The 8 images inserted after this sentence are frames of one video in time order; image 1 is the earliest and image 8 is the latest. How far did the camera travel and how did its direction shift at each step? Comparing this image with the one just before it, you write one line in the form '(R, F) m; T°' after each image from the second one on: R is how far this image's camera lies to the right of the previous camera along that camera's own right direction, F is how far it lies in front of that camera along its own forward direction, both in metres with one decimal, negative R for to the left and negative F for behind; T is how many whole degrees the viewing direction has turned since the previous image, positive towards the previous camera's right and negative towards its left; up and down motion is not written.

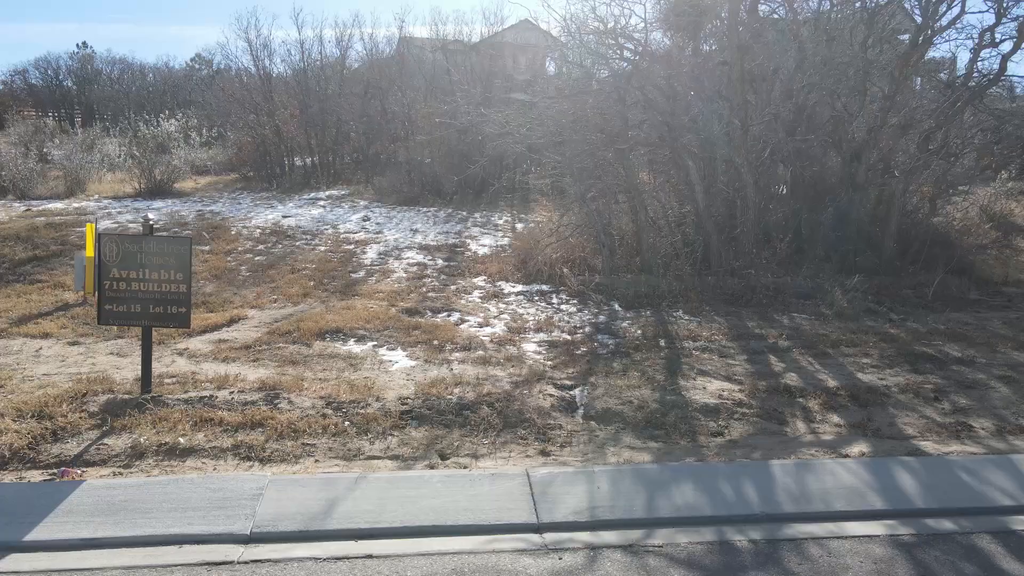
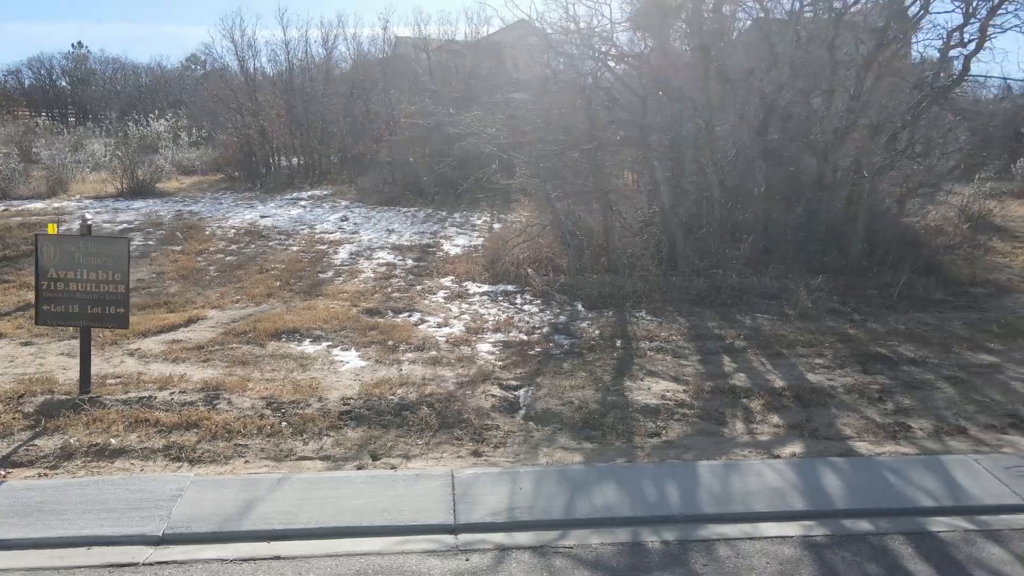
(+0.5, 0.0) m; 0°
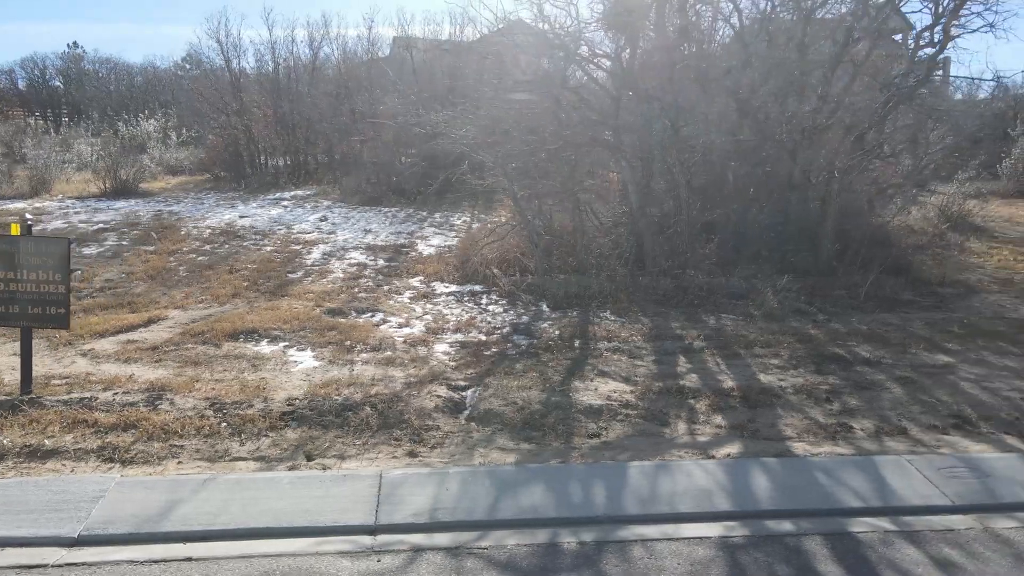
(+0.5, 0.0) m; 0°
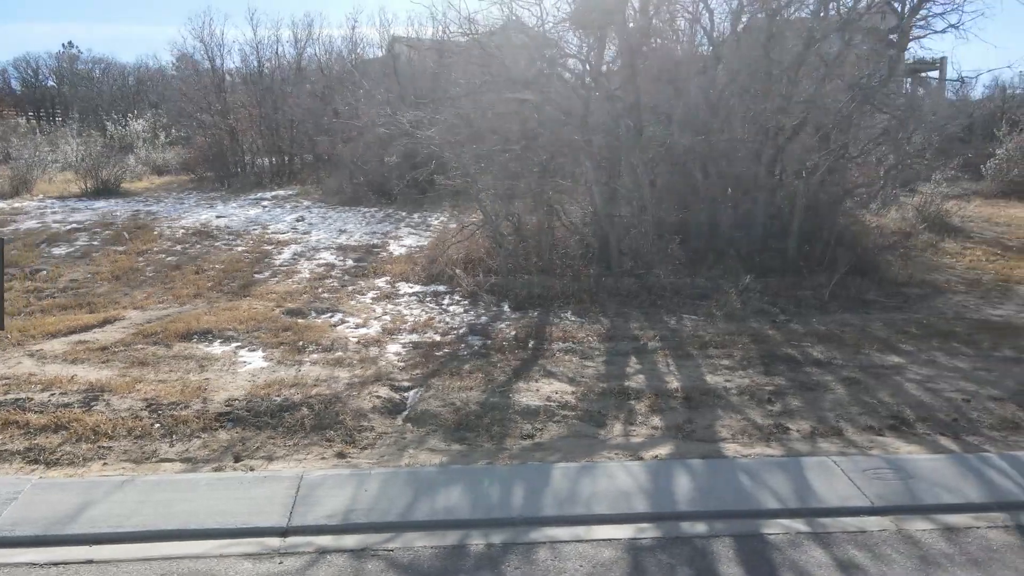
(+0.5, 0.0) m; 0°
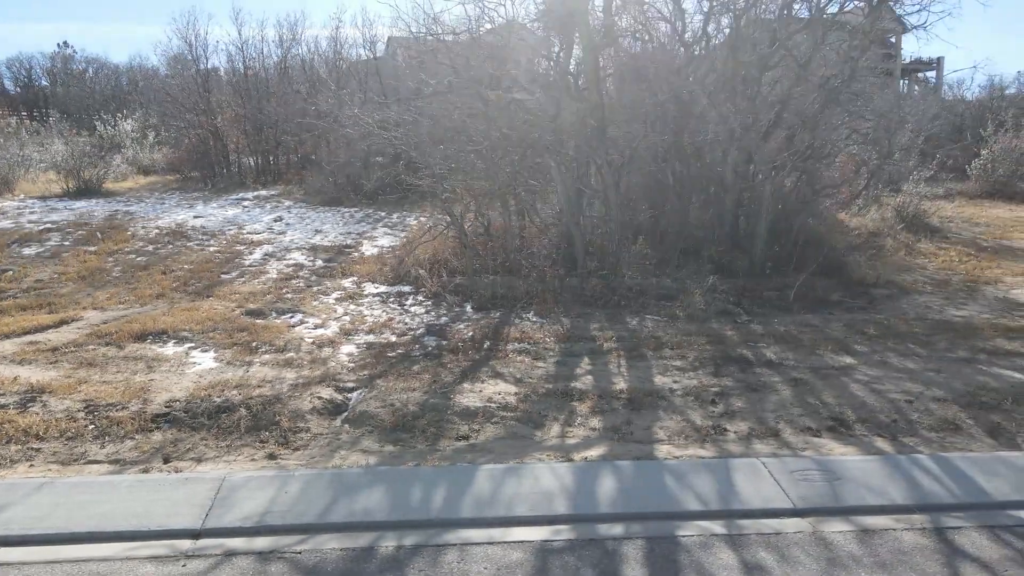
(+0.5, 0.0) m; 0°
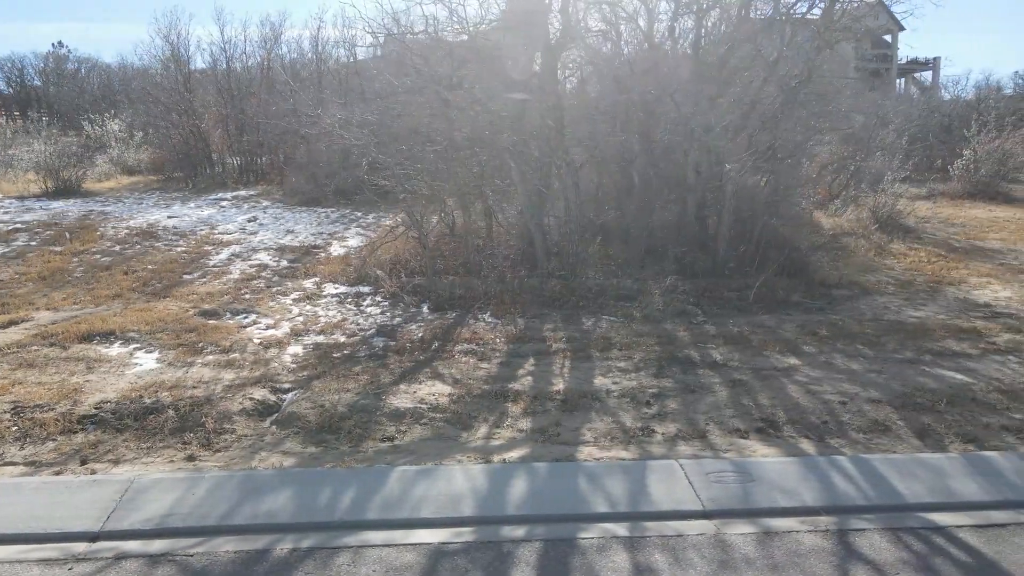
(+0.6, 0.0) m; 0°
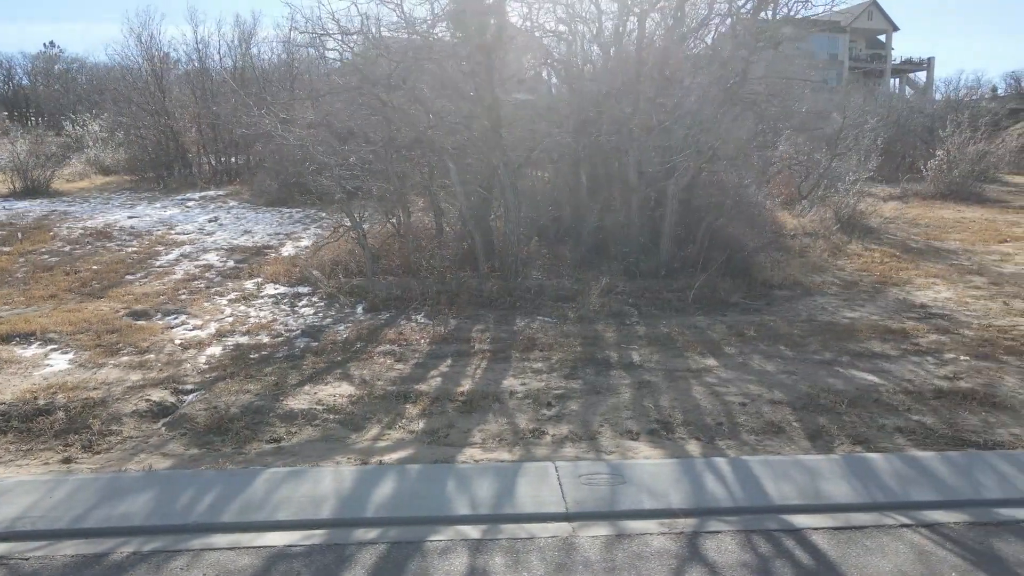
(+0.9, 0.0) m; 0°
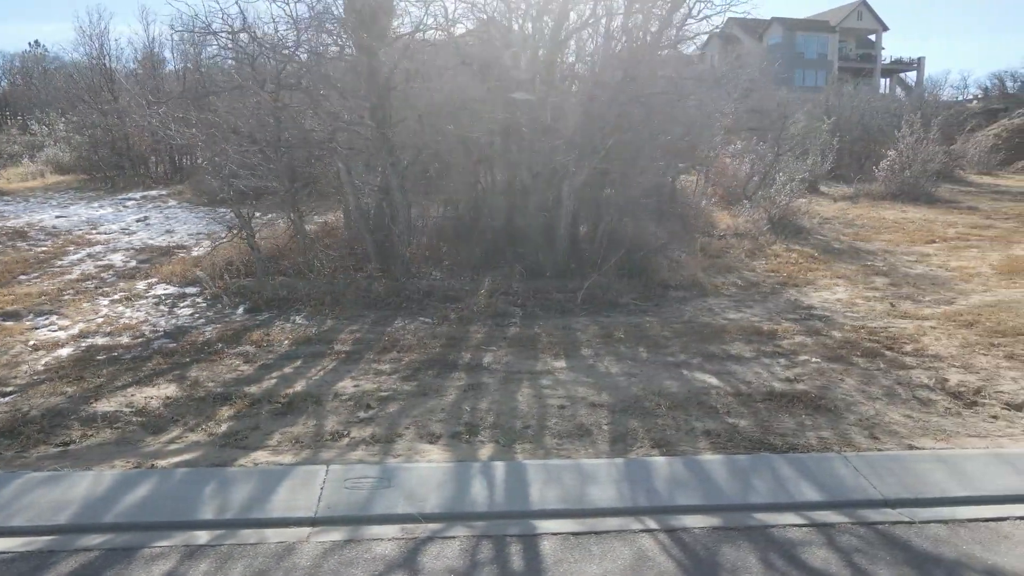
(+1.5, +0.1) m; 0°
